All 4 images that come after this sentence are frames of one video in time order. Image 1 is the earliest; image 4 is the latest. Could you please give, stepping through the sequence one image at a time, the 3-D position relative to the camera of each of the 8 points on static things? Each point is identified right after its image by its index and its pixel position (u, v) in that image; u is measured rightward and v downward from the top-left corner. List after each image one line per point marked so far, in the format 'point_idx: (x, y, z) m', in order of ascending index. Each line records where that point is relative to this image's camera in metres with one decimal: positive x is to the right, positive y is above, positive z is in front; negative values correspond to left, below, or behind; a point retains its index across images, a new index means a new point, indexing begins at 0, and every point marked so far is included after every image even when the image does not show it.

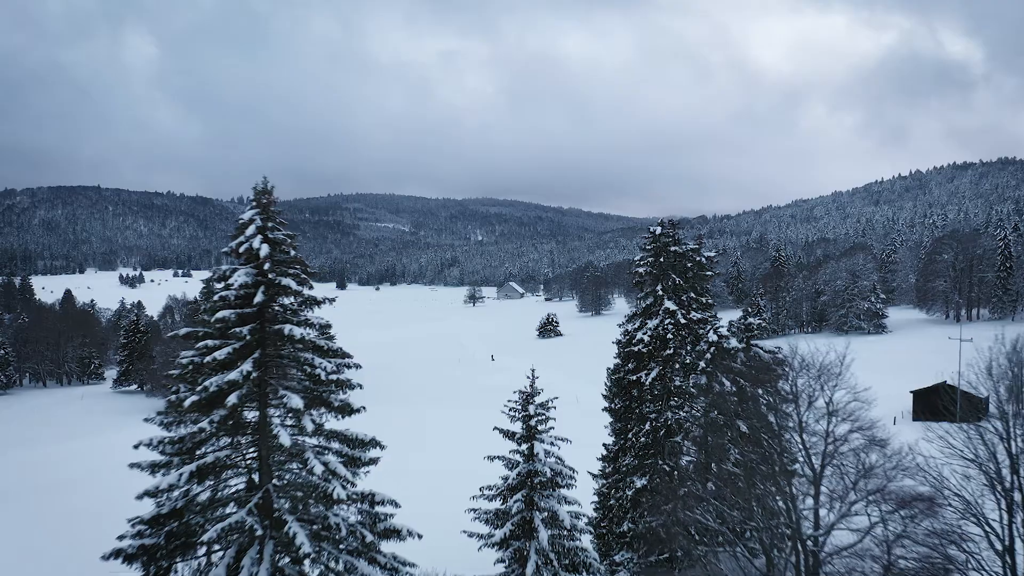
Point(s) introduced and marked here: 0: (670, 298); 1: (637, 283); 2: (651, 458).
0: (+3.6, -0.2, +10.4) m
1: (+3.1, +0.1, +11.1) m
2: (+3.1, -3.8, +10.0) m
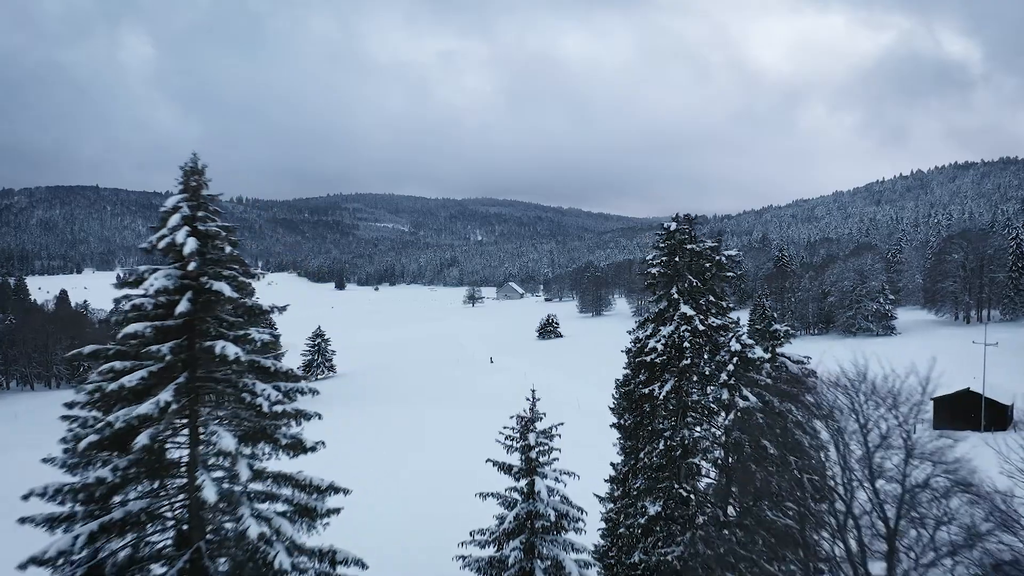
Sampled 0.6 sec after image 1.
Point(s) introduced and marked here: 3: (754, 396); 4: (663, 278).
0: (+3.6, -0.3, +9.3) m
1: (+3.1, +0.1, +10.0) m
2: (+3.1, -3.9, +9.0) m
3: (+4.7, -2.1, +8.7) m
4: (+3.3, +0.2, +9.7) m
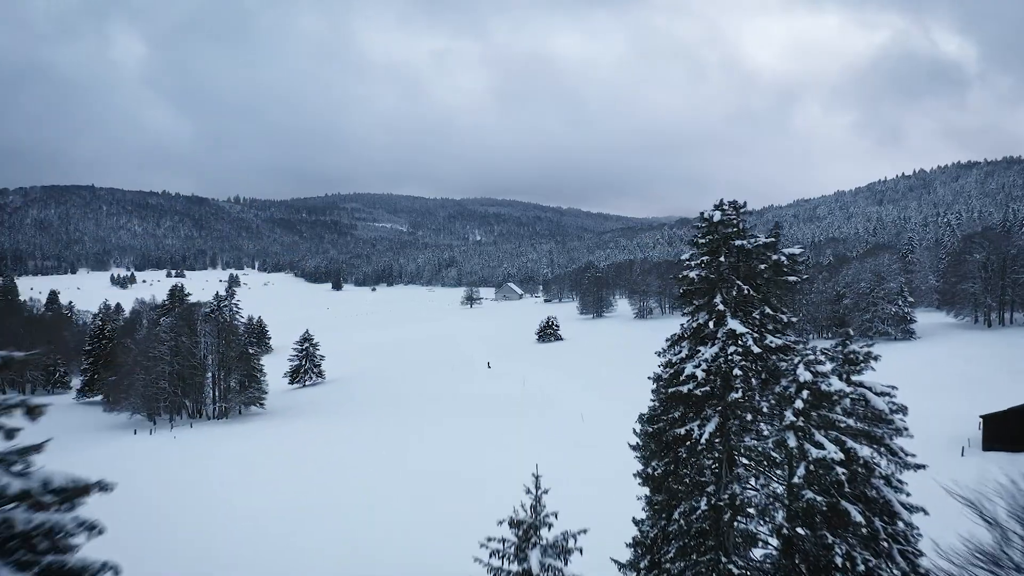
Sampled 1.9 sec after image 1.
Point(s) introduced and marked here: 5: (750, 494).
0: (+3.5, -0.4, +7.1) m
1: (+3.0, -0.1, +7.8) m
2: (+3.0, -4.0, +6.8) m
3: (+4.6, -2.2, +6.5) m
4: (+3.2, +0.1, +7.5) m
5: (+3.6, -3.1, +6.7) m
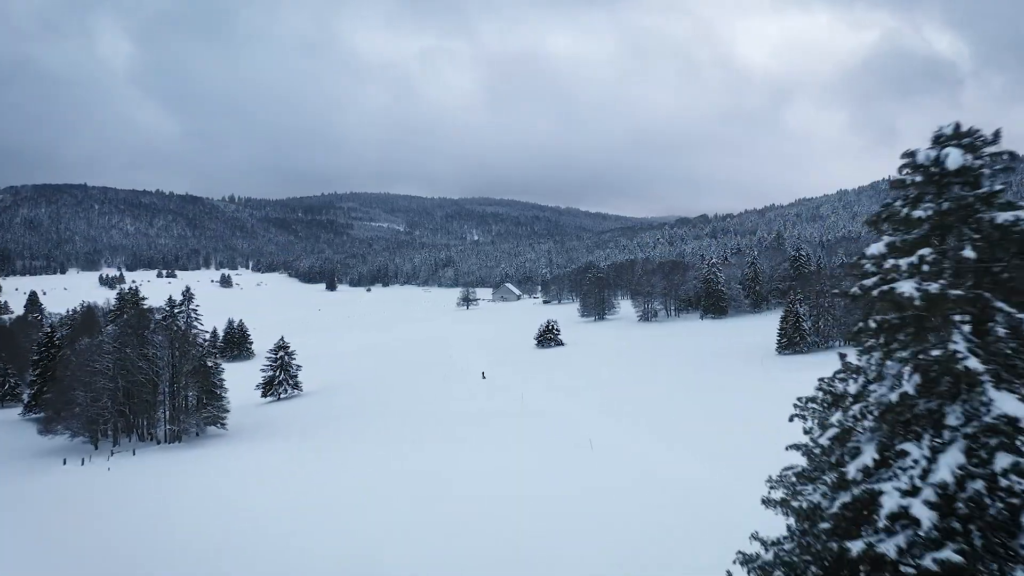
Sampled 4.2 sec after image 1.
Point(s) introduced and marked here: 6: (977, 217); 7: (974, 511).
0: (+3.4, -0.6, +3.2) m
1: (+2.9, -0.3, +3.9) m
2: (+2.9, -4.2, +2.8) m
3: (+4.5, -2.4, +2.5) m
4: (+3.1, -0.1, +3.6) m
5: (+3.5, -3.3, +2.7) m
6: (+3.5, +0.5, +3.4) m
7: (+3.1, -1.5, +3.1) m
